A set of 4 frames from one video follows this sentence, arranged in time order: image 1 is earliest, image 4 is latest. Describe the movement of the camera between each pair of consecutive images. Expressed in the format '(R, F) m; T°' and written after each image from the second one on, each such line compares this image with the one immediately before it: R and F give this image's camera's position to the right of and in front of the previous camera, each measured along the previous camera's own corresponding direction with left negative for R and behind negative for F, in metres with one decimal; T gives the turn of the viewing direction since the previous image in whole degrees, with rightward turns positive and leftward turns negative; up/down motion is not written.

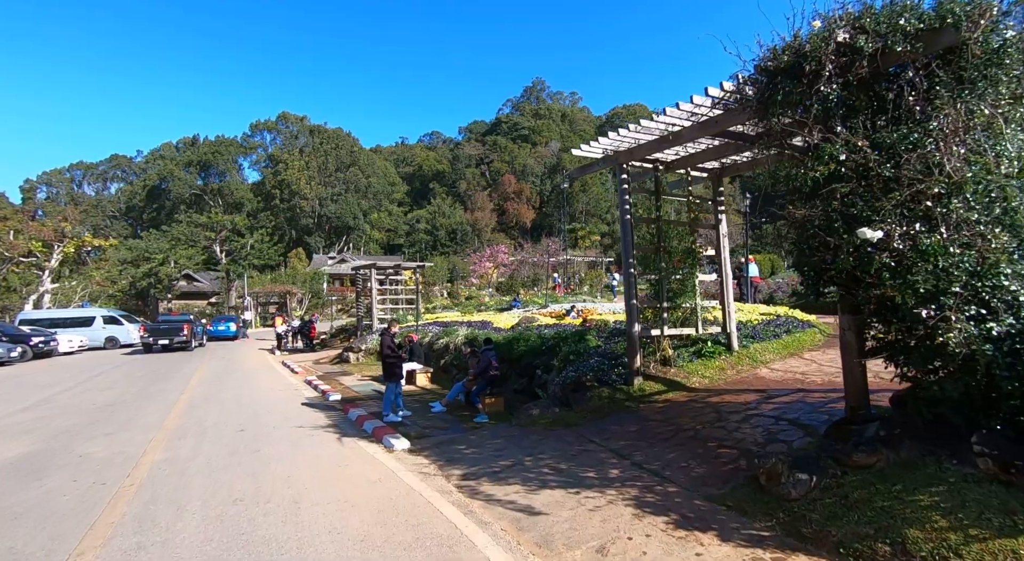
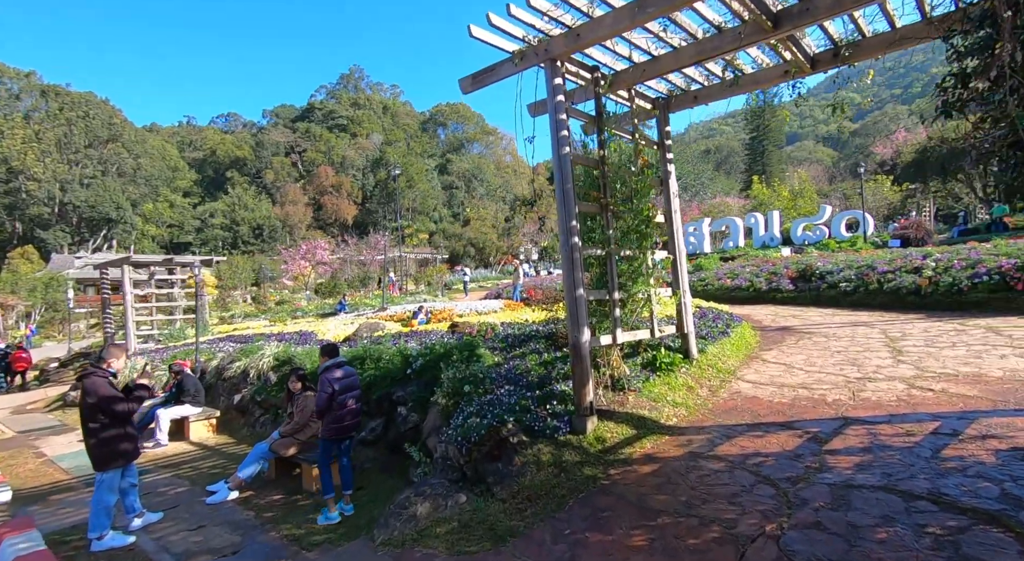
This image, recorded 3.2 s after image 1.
(-0.2, +3.3) m; +19°
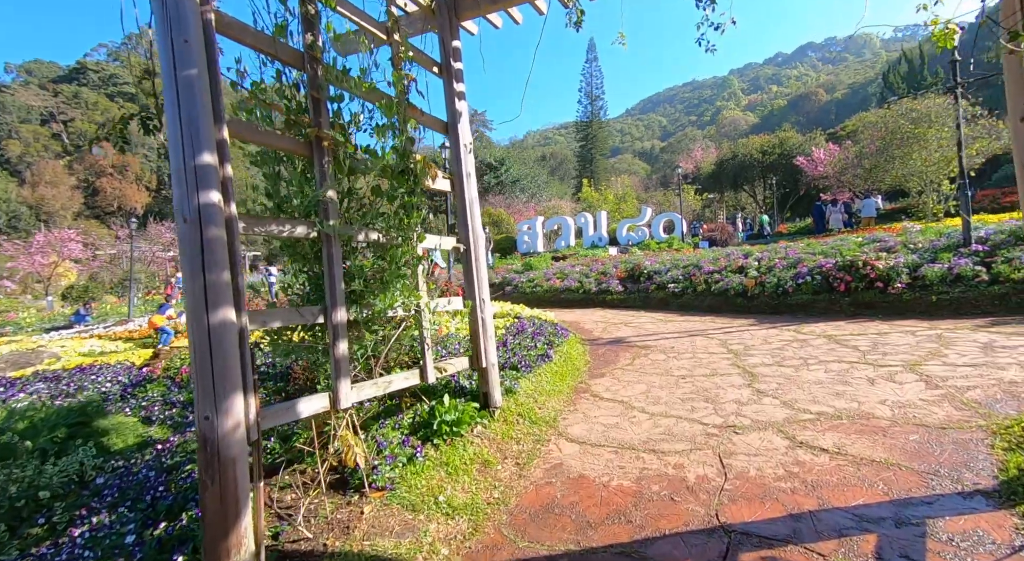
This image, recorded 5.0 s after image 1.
(+1.0, +2.1) m; +17°
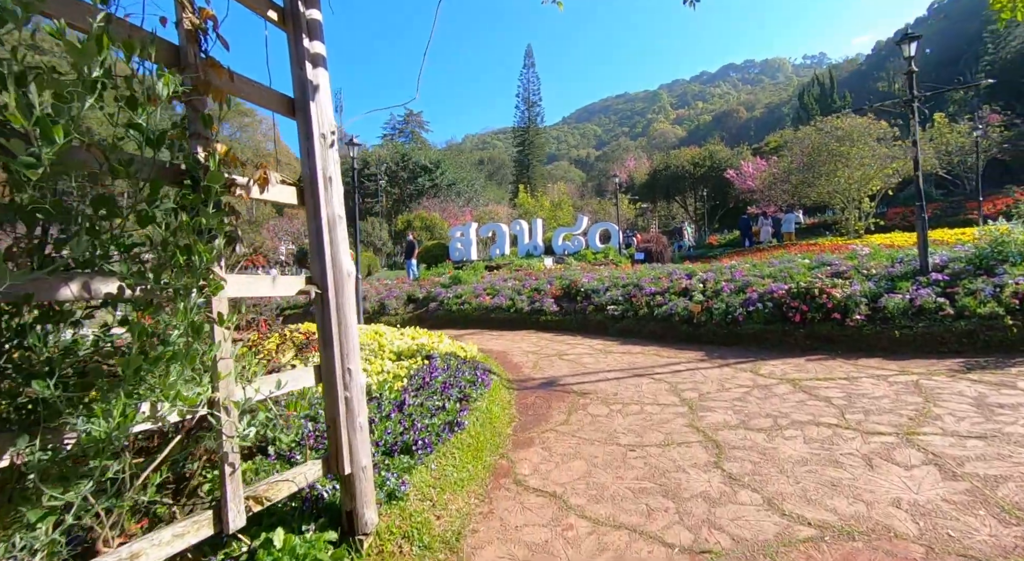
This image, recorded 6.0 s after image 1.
(+0.2, +1.2) m; +7°
